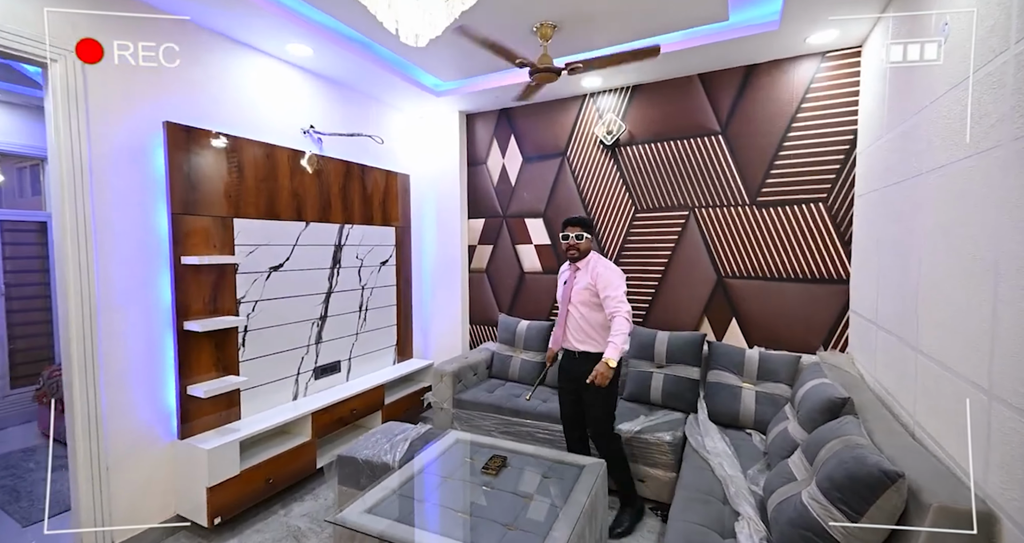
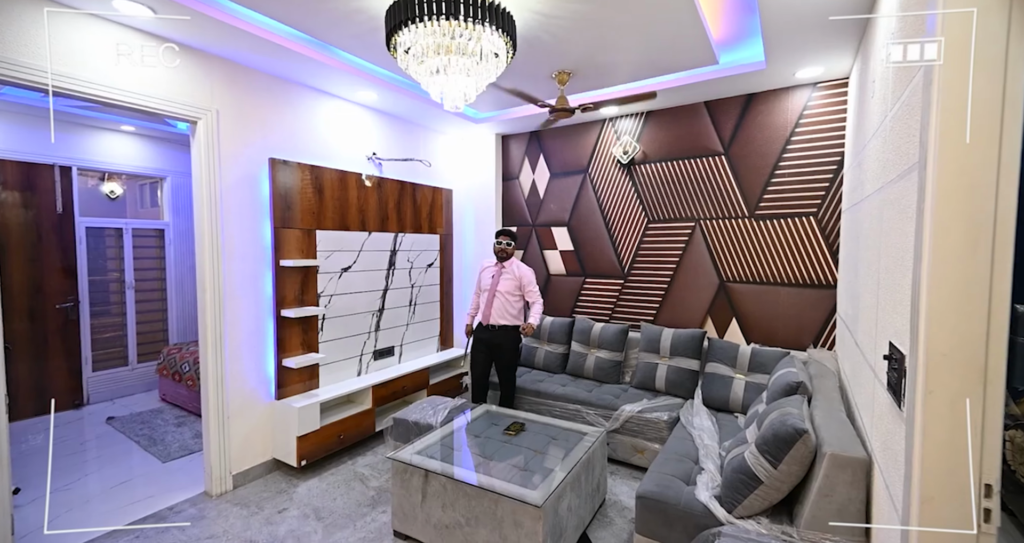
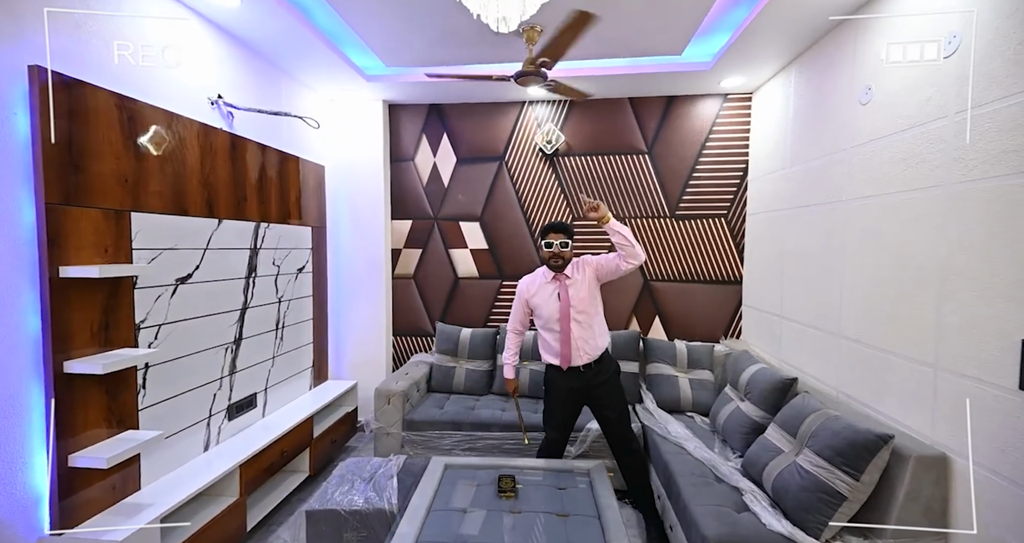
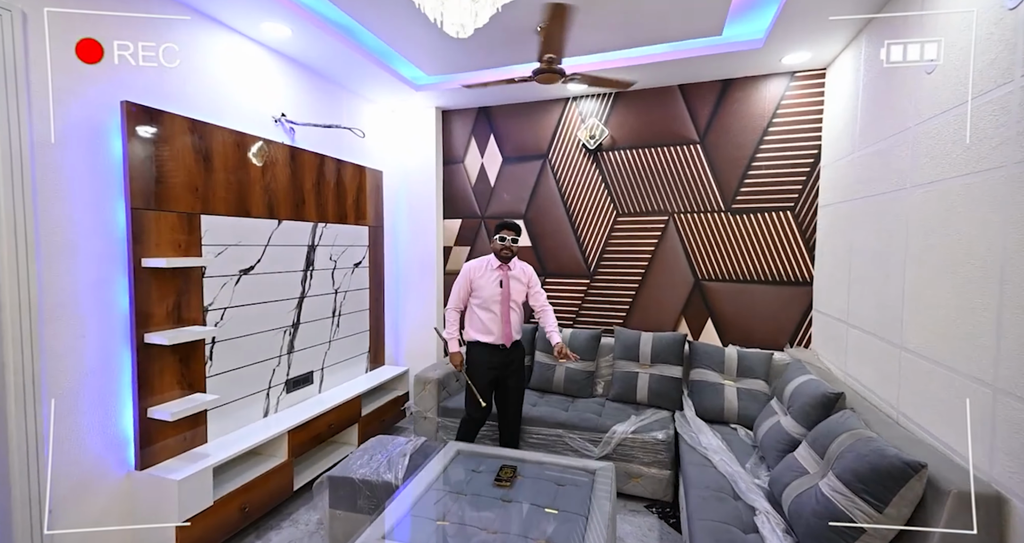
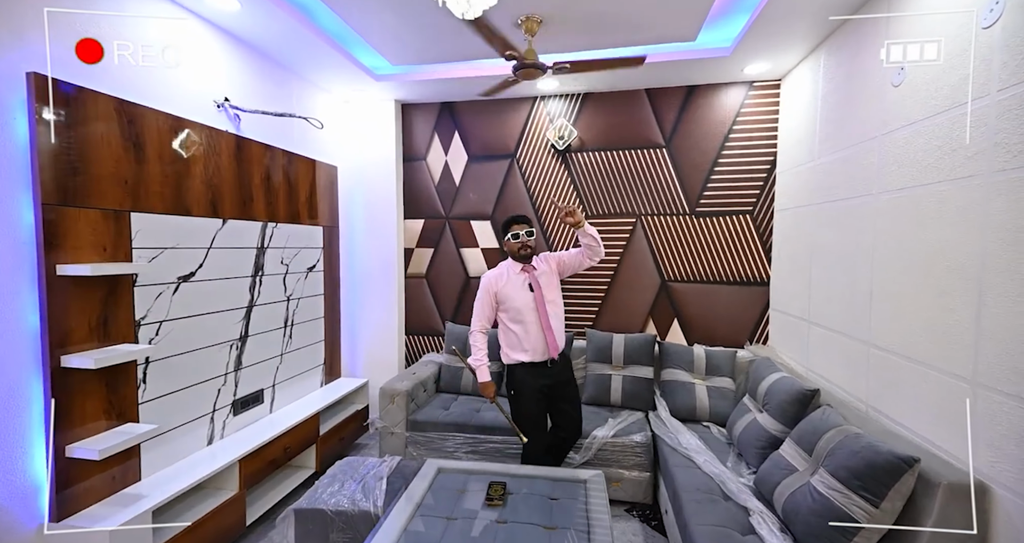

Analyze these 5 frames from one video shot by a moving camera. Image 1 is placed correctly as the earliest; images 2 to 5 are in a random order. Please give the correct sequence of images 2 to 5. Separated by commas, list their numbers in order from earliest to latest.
2, 4, 5, 3
